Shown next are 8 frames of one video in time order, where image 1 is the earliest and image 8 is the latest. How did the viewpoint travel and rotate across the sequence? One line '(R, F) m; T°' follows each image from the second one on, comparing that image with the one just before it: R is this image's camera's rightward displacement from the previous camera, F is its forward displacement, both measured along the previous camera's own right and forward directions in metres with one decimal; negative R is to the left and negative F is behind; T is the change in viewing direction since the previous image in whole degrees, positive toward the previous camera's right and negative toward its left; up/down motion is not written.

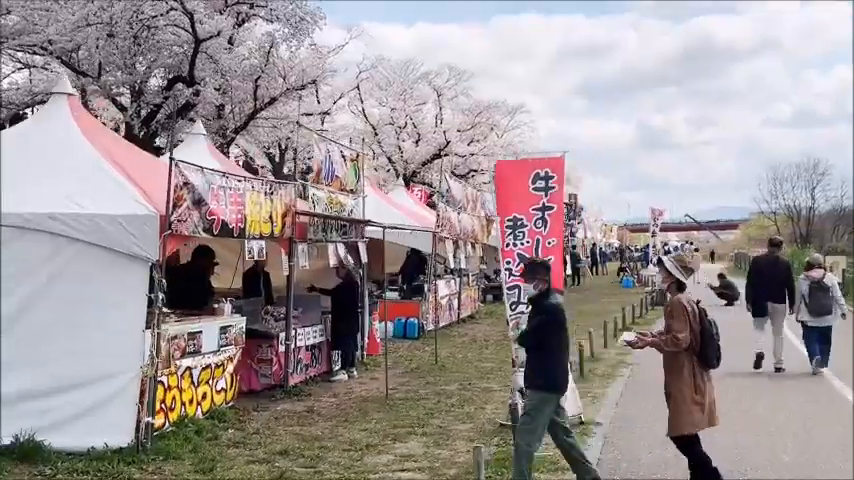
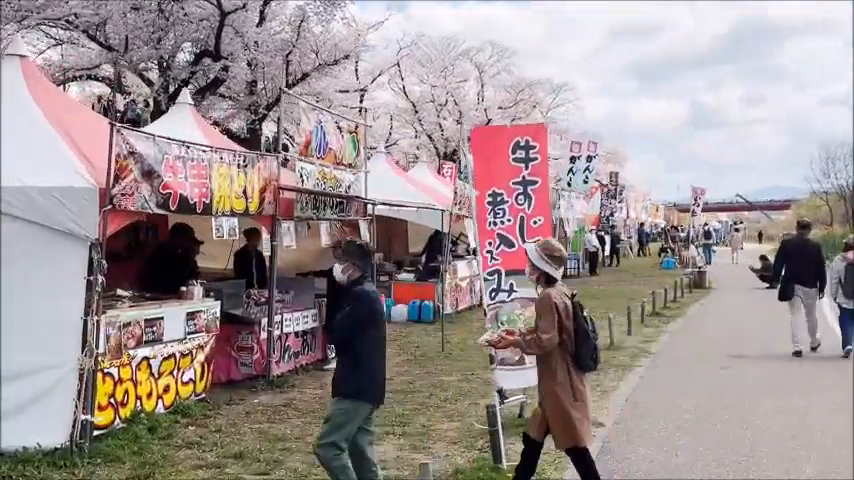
(+0.4, +0.8) m; -2°
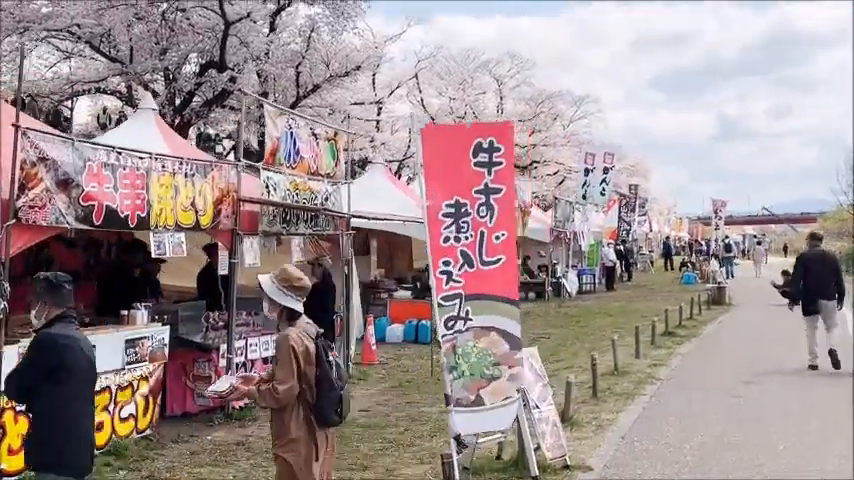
(+0.3, +0.8) m; -1°
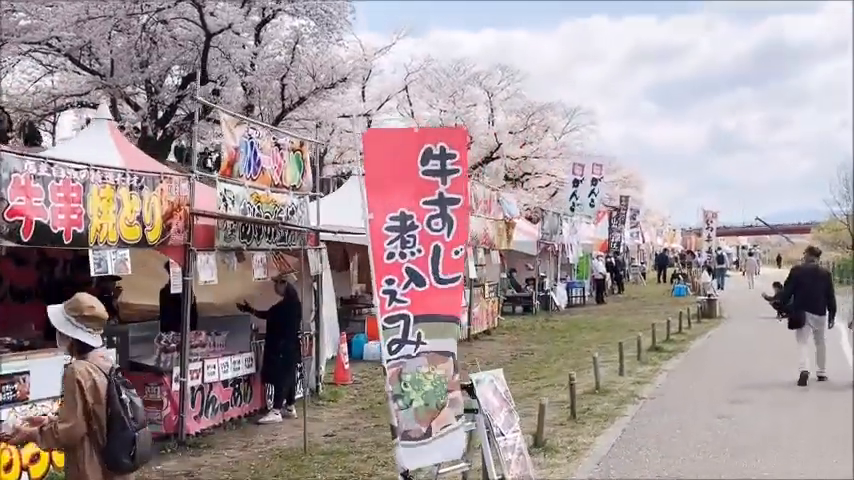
(+0.2, +0.4) m; 0°
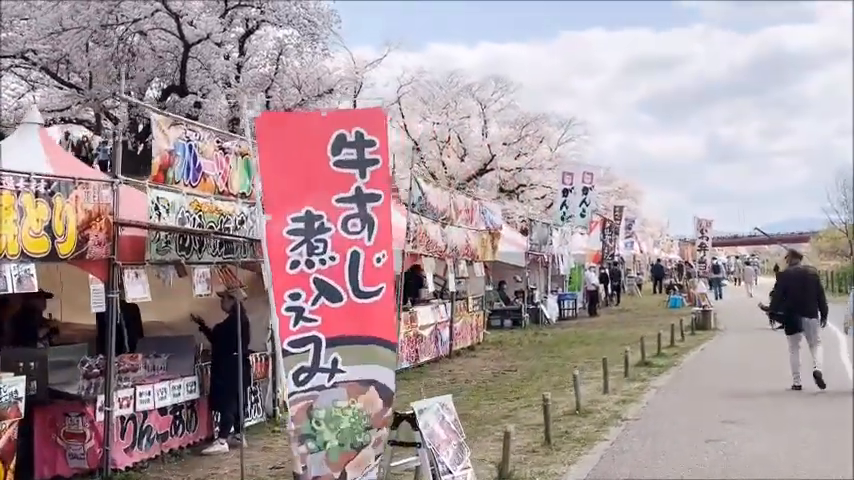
(+0.3, +0.7) m; 0°
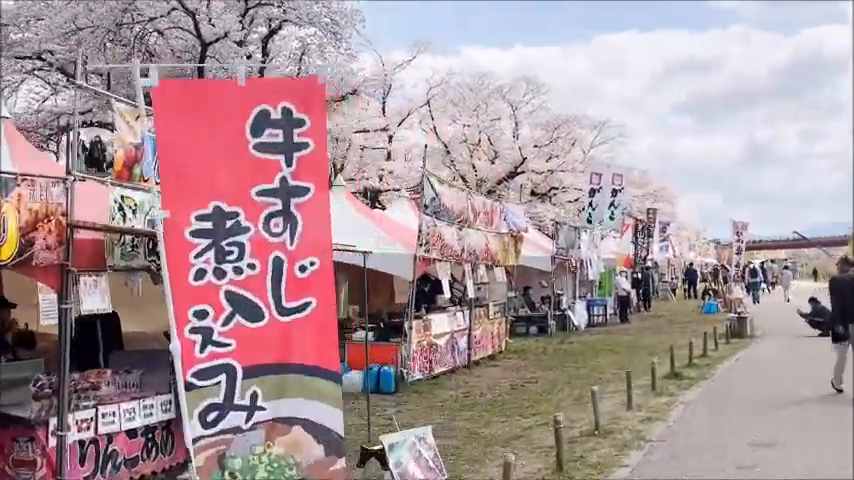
(+0.2, +0.7) m; -2°
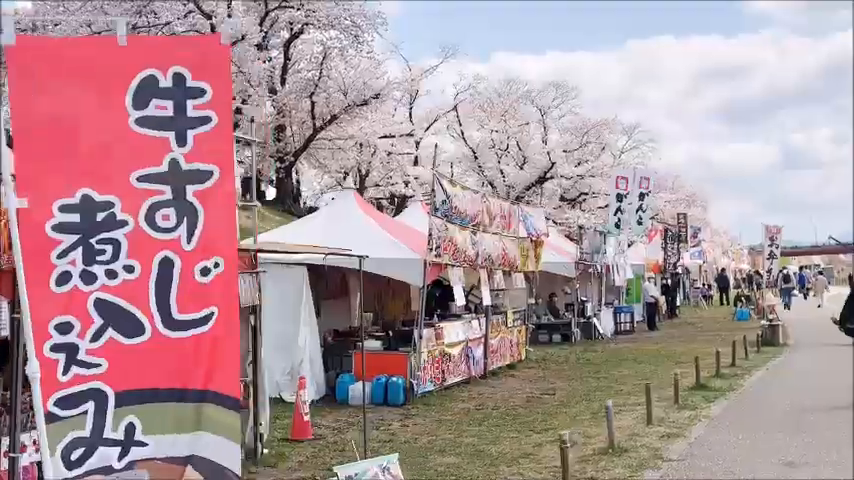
(+0.2, +0.6) m; -2°
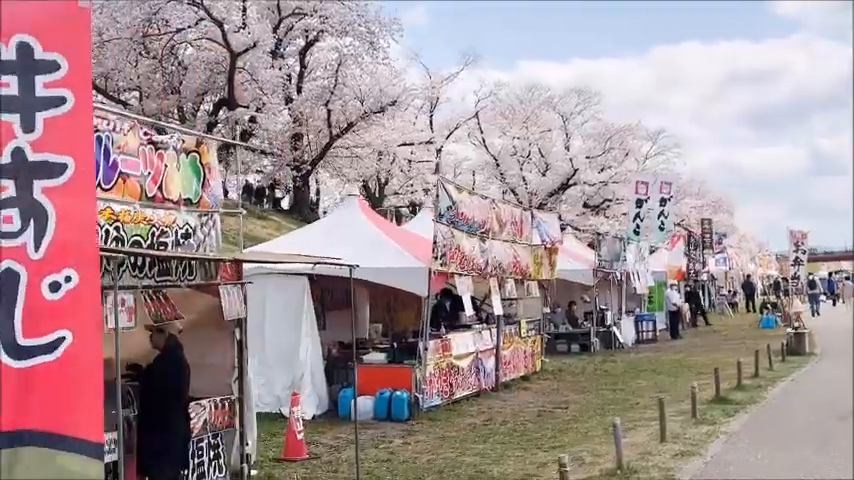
(+0.2, +0.4) m; -1°
